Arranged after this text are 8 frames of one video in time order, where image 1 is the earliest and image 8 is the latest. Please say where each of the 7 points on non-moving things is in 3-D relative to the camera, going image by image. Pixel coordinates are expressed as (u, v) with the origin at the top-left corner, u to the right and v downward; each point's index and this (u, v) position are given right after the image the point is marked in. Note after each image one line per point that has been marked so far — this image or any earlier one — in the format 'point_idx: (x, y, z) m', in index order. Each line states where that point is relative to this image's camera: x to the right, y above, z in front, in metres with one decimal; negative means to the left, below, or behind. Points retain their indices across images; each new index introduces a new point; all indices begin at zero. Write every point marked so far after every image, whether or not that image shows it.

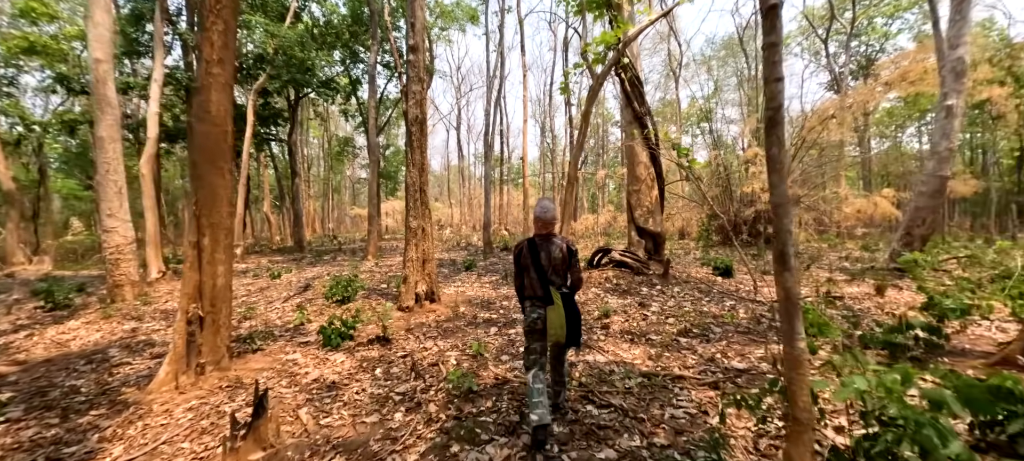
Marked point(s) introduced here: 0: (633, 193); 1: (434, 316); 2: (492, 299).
0: (+2.5, +0.8, +8.4) m
1: (-1.1, -1.2, +5.9) m
2: (-0.3, -1.2, +6.8) m
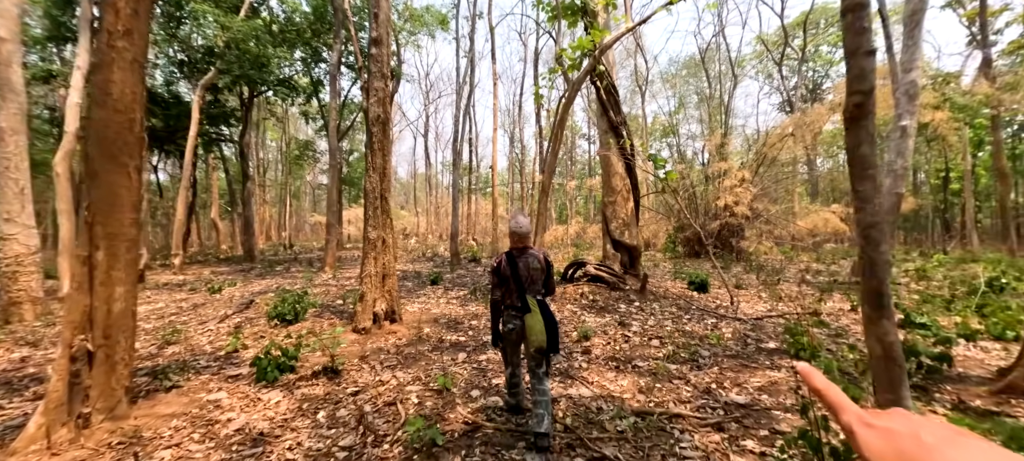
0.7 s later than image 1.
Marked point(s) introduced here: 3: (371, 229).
0: (+1.9, +0.5, +8.0) m
1: (-1.5, -1.4, +5.2) m
2: (-0.8, -1.4, +6.2) m
3: (-2.0, 0.0, +5.6) m
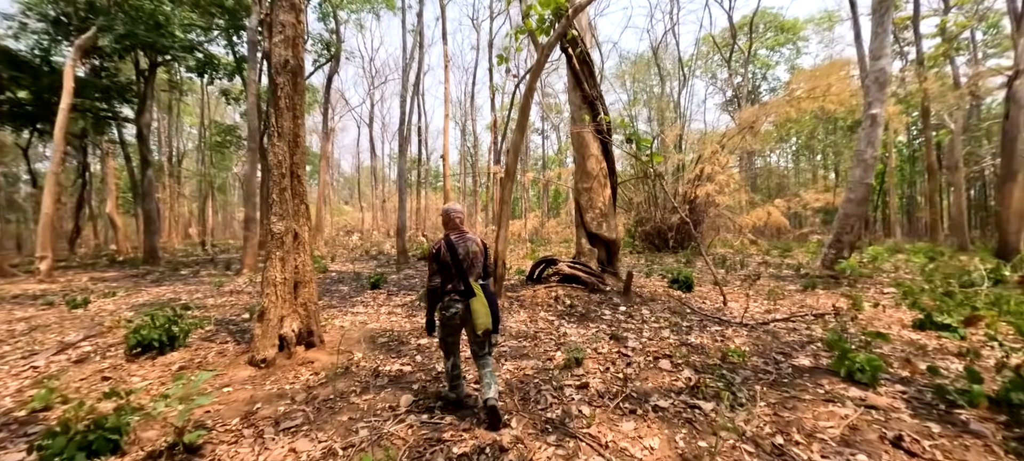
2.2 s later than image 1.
0: (+1.2, +0.7, +6.9) m
1: (-1.9, -1.3, +3.7) m
2: (-1.2, -1.2, +4.8) m
3: (-2.4, +0.1, +4.0) m
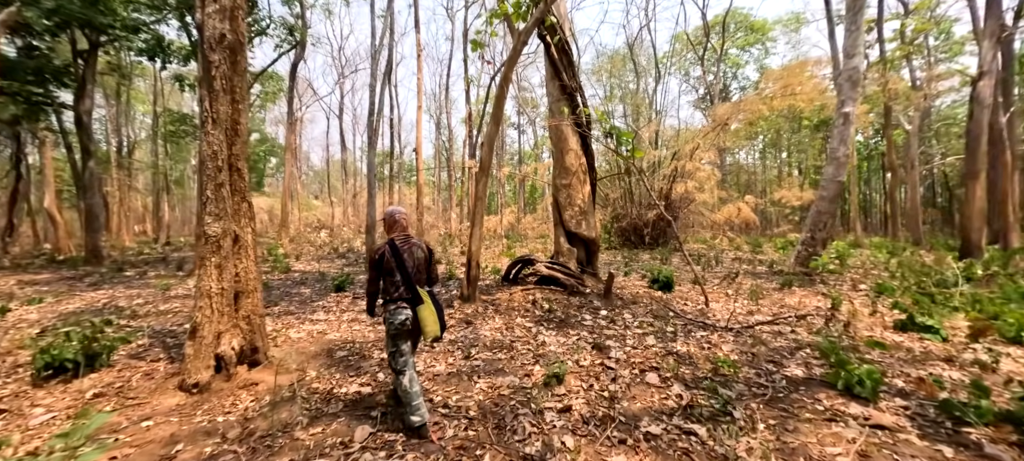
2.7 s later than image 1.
0: (+0.8, +0.7, +6.5) m
1: (-2.1, -1.3, +3.2) m
2: (-1.5, -1.3, +4.3) m
3: (-2.6, +0.1, +3.4) m
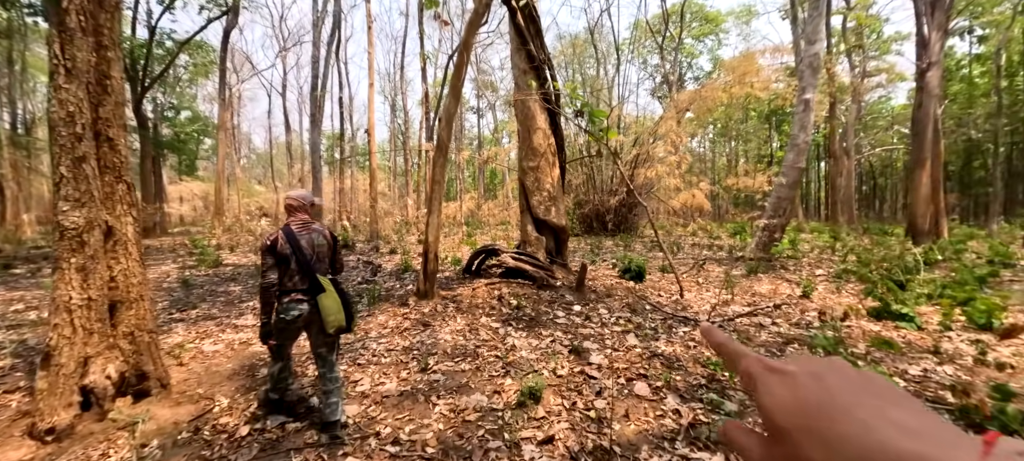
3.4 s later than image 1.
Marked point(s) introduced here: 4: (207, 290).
0: (+0.2, +0.9, +5.9) m
1: (-2.3, -1.3, +2.4) m
2: (-1.8, -1.2, +3.6) m
3: (-2.8, +0.2, +2.5) m
4: (-5.1, -1.0, +6.7) m
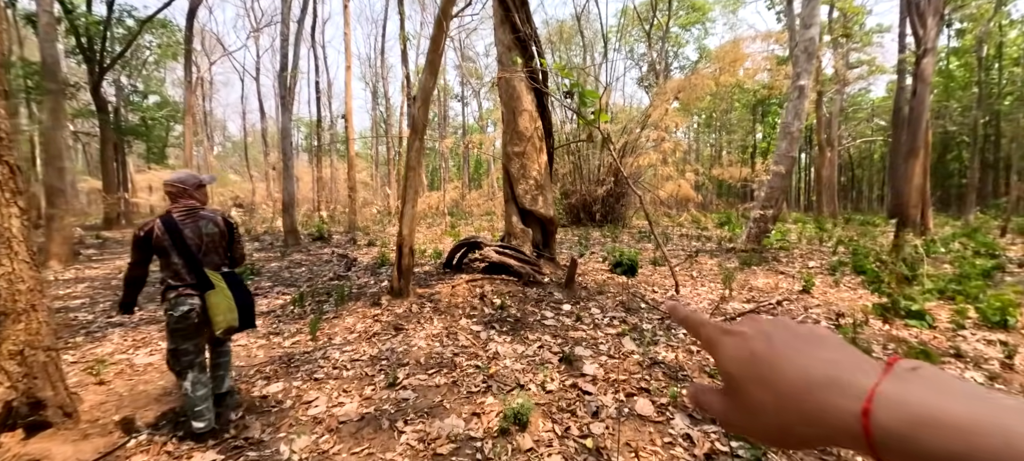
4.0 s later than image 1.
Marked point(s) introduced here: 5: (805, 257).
0: (0.0, +1.0, +5.5) m
1: (-2.4, -1.2, +1.9) m
2: (-2.0, -1.1, +3.1) m
3: (-2.9, +0.2, +2.0) m
4: (-5.3, -0.9, +6.1) m
5: (+6.4, -0.6, +8.8) m
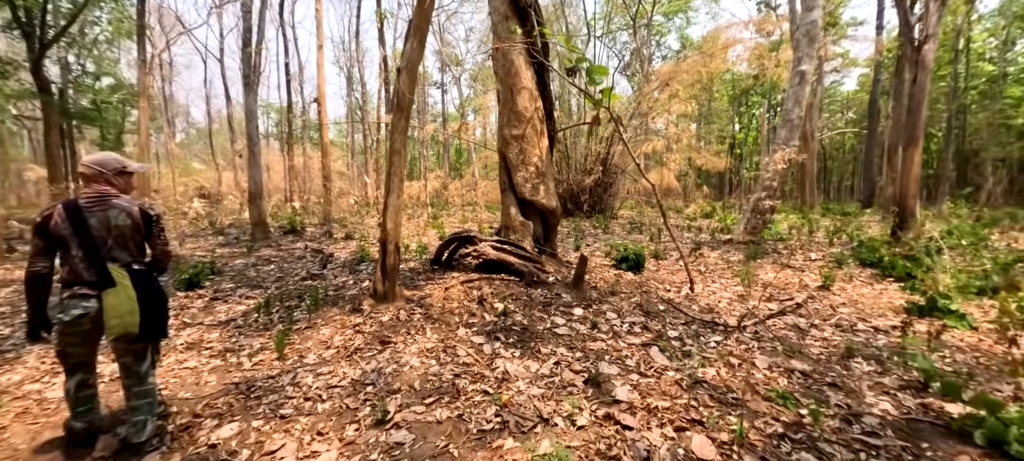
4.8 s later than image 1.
0: (0.0, +1.1, +4.9) m
1: (-2.2, -1.3, +1.2) m
2: (-1.9, -1.1, +2.4) m
3: (-2.8, +0.2, +1.2) m
4: (-5.3, -0.8, +5.2) m
5: (+6.2, -0.4, +8.5) m
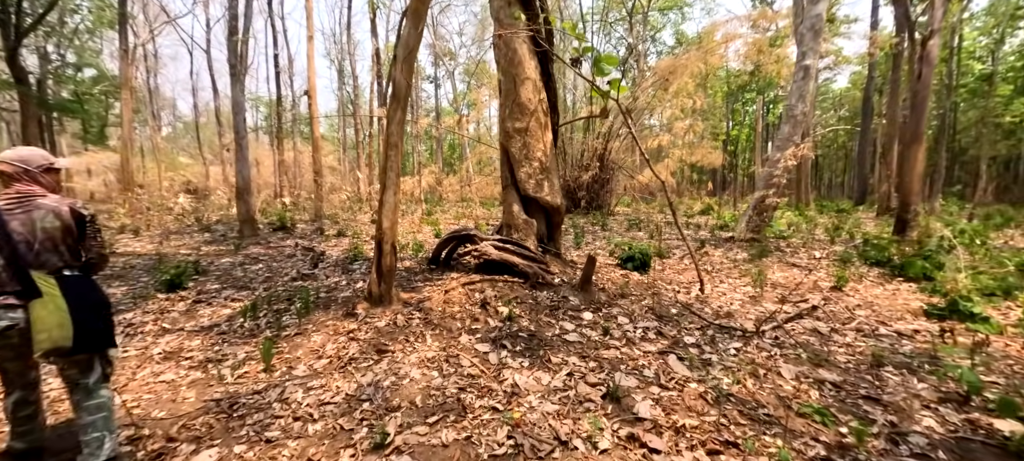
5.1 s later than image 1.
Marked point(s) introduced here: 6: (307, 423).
0: (0.0, +1.1, +4.6) m
1: (-2.1, -1.3, +0.9) m
2: (-1.8, -1.1, +2.1) m
3: (-2.7, +0.2, +0.9) m
4: (-5.3, -0.8, +4.9) m
5: (+6.1, -0.3, +8.4) m
6: (-1.2, -1.1, +2.3) m
